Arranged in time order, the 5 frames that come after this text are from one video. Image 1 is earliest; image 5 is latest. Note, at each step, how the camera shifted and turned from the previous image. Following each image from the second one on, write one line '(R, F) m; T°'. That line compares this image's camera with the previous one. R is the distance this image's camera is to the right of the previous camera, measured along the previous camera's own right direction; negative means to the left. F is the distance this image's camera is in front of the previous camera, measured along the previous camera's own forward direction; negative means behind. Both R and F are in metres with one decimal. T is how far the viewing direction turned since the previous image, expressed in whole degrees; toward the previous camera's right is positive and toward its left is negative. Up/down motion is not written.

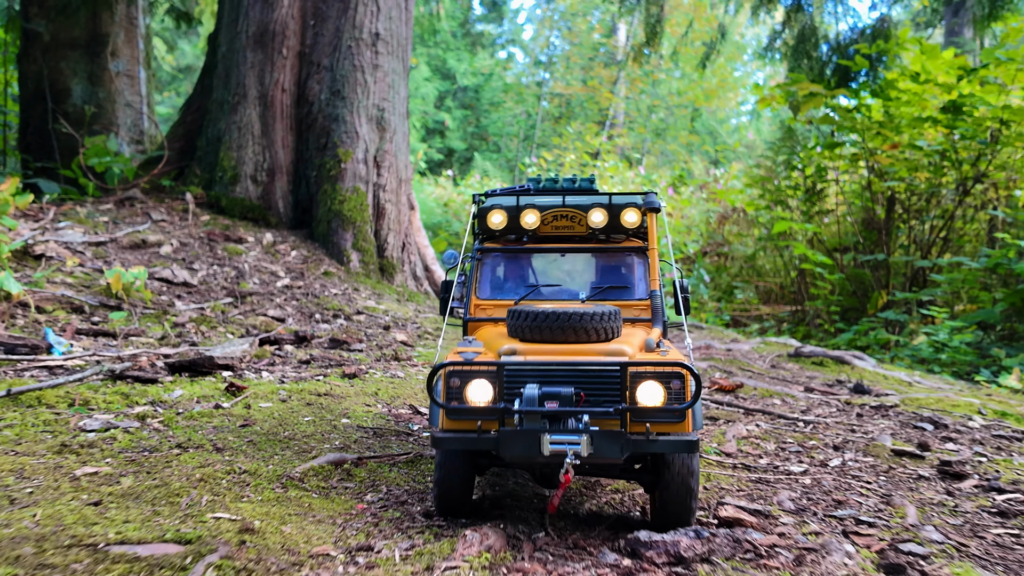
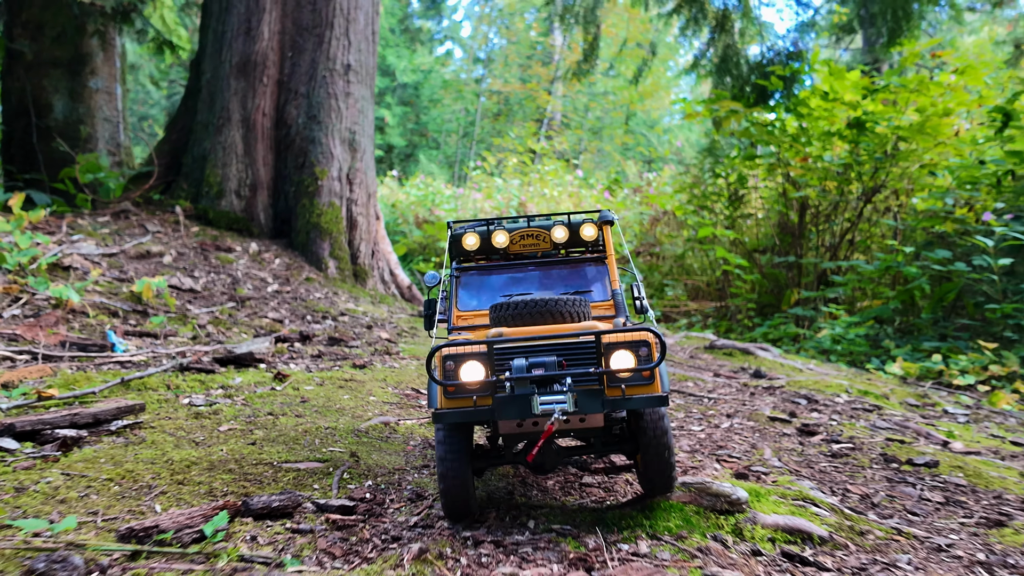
(-0.2, -0.9) m; +4°
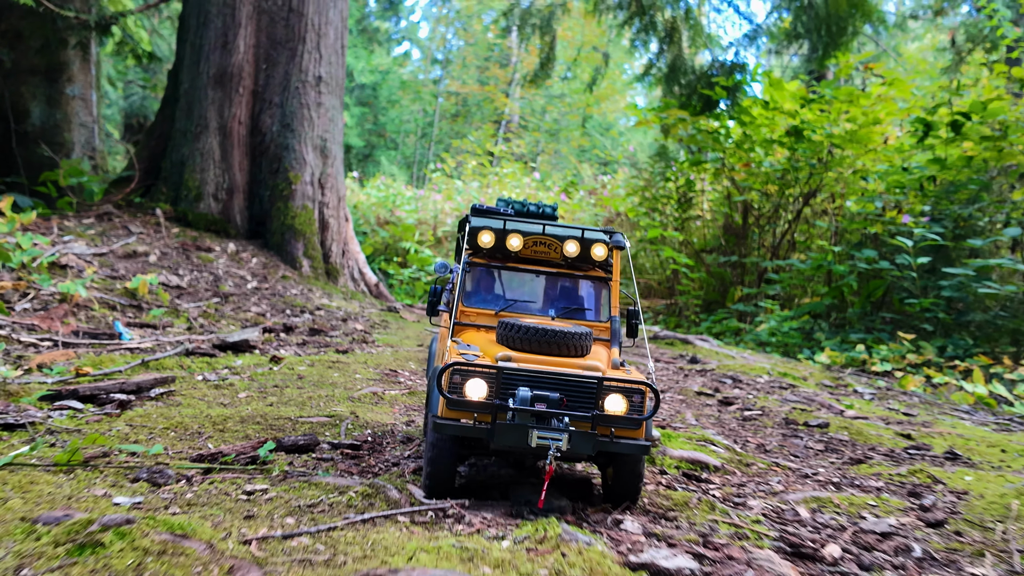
(0.0, -0.6) m; +3°
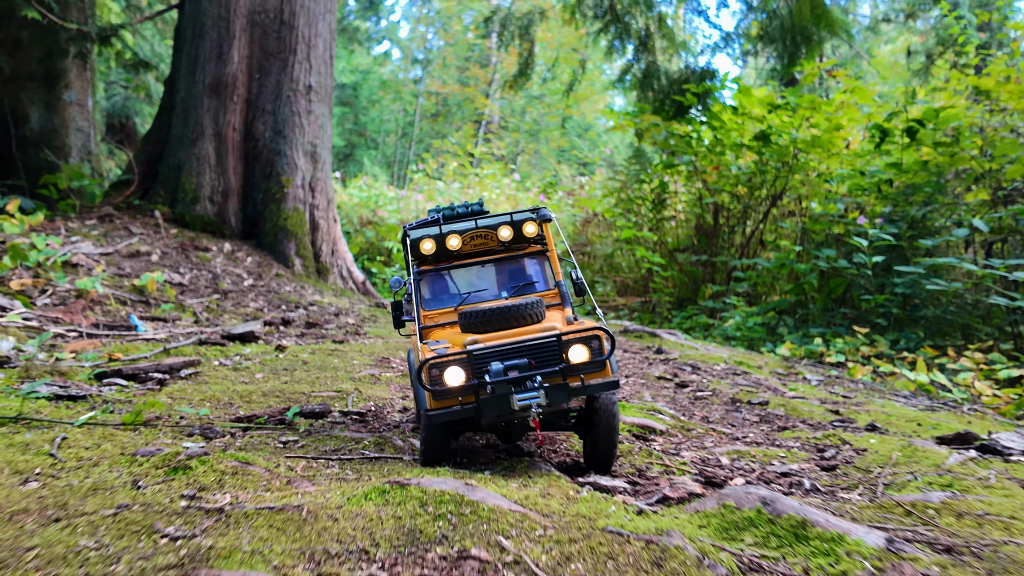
(0.0, -0.5) m; +1°
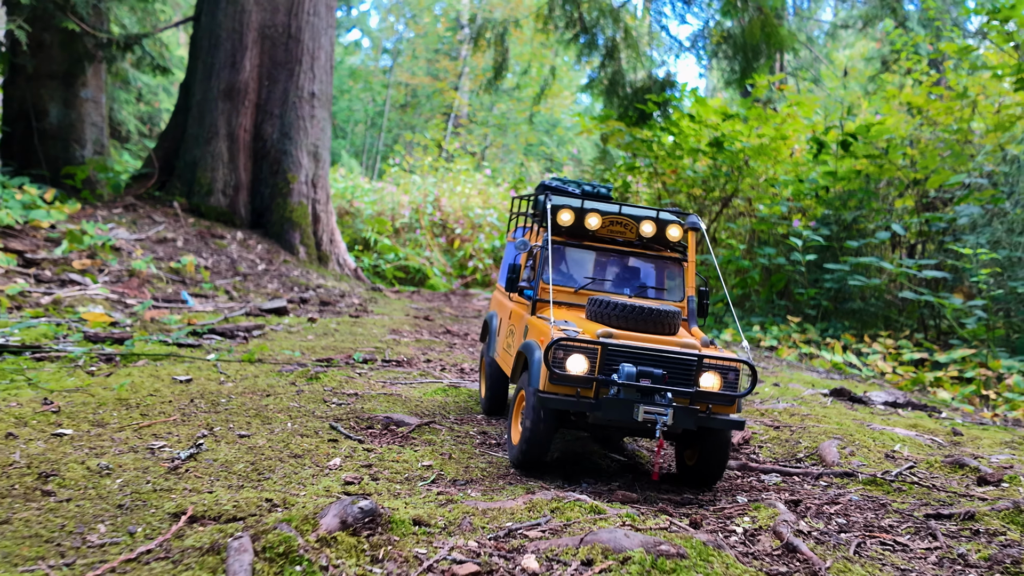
(-0.1, -1.1) m; +2°
